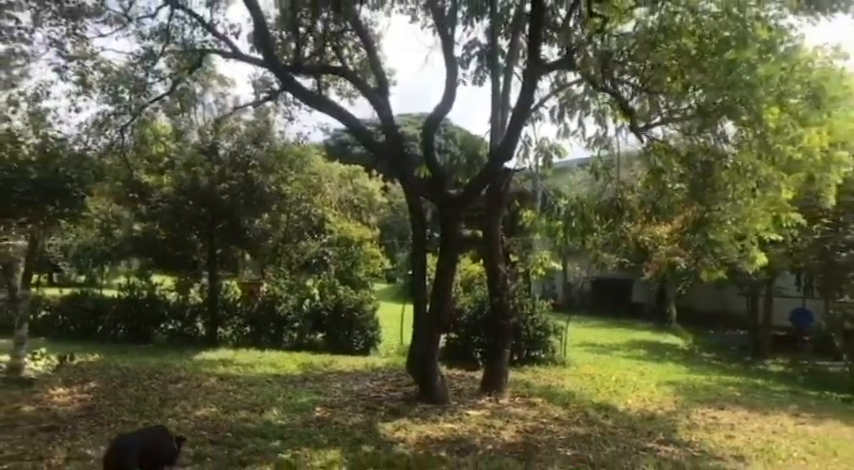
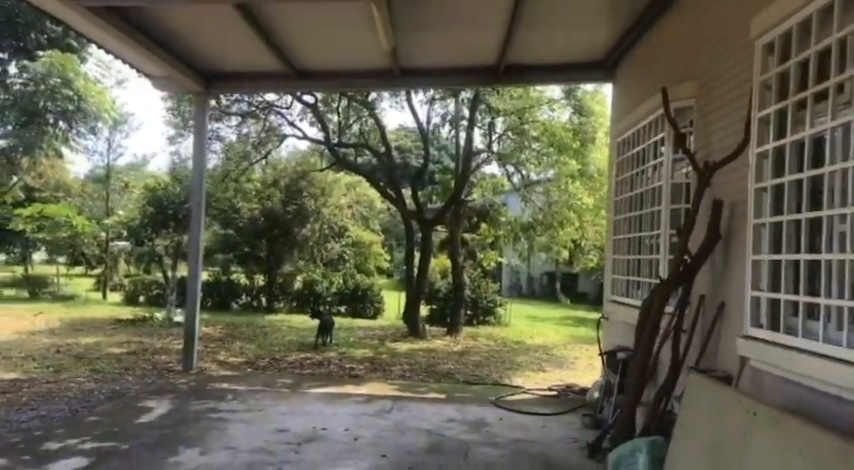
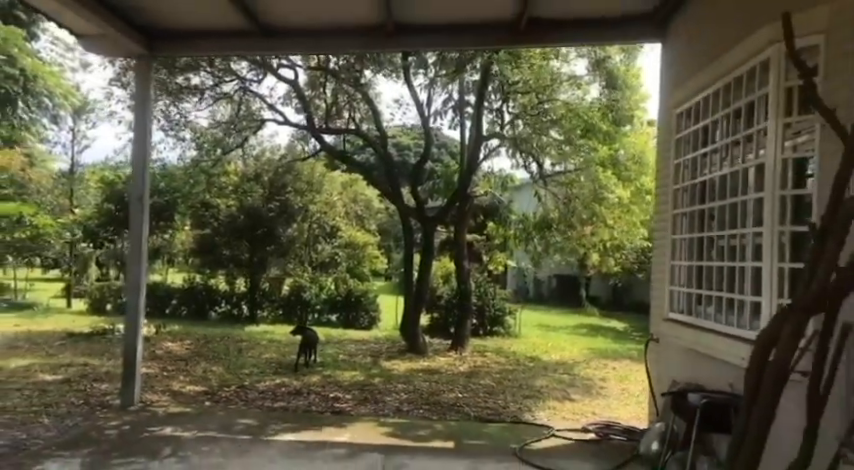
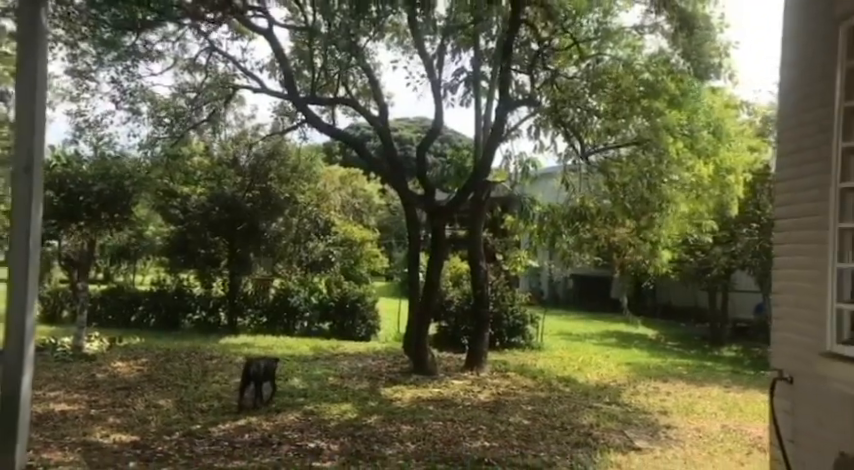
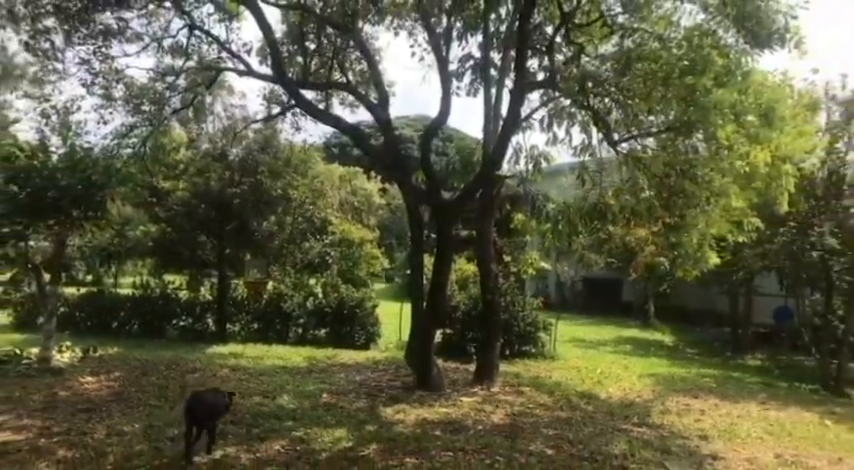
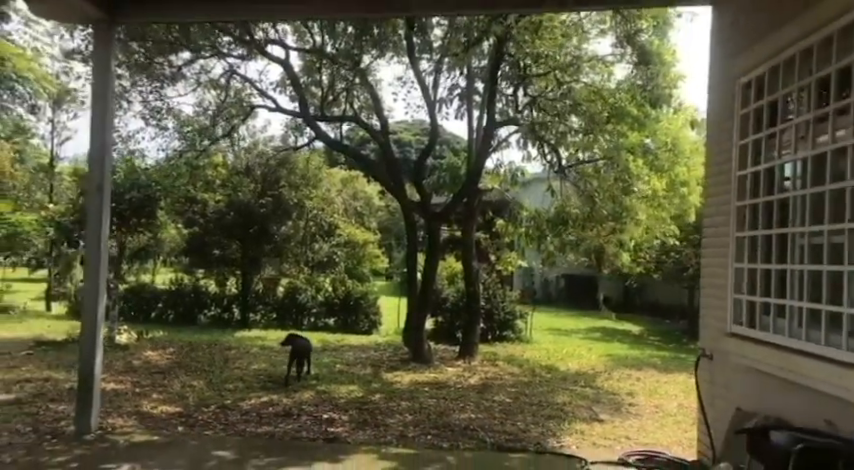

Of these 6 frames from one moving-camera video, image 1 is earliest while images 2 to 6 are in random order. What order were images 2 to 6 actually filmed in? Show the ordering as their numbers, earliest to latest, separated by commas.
5, 4, 6, 3, 2
